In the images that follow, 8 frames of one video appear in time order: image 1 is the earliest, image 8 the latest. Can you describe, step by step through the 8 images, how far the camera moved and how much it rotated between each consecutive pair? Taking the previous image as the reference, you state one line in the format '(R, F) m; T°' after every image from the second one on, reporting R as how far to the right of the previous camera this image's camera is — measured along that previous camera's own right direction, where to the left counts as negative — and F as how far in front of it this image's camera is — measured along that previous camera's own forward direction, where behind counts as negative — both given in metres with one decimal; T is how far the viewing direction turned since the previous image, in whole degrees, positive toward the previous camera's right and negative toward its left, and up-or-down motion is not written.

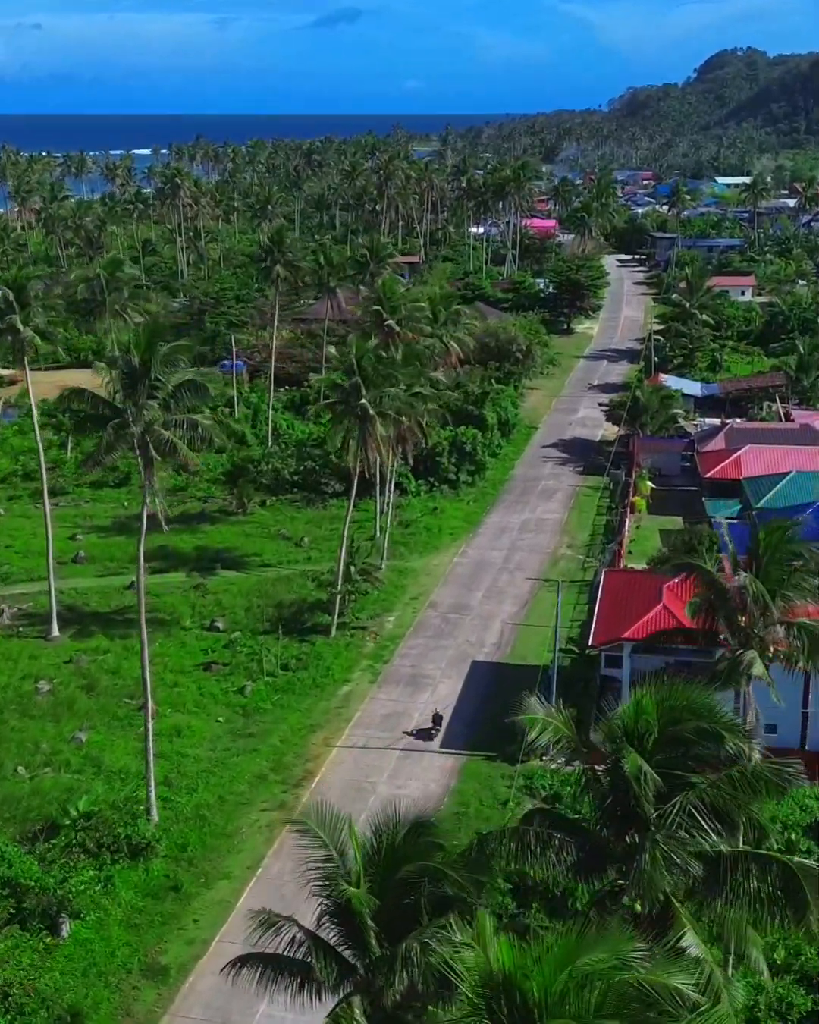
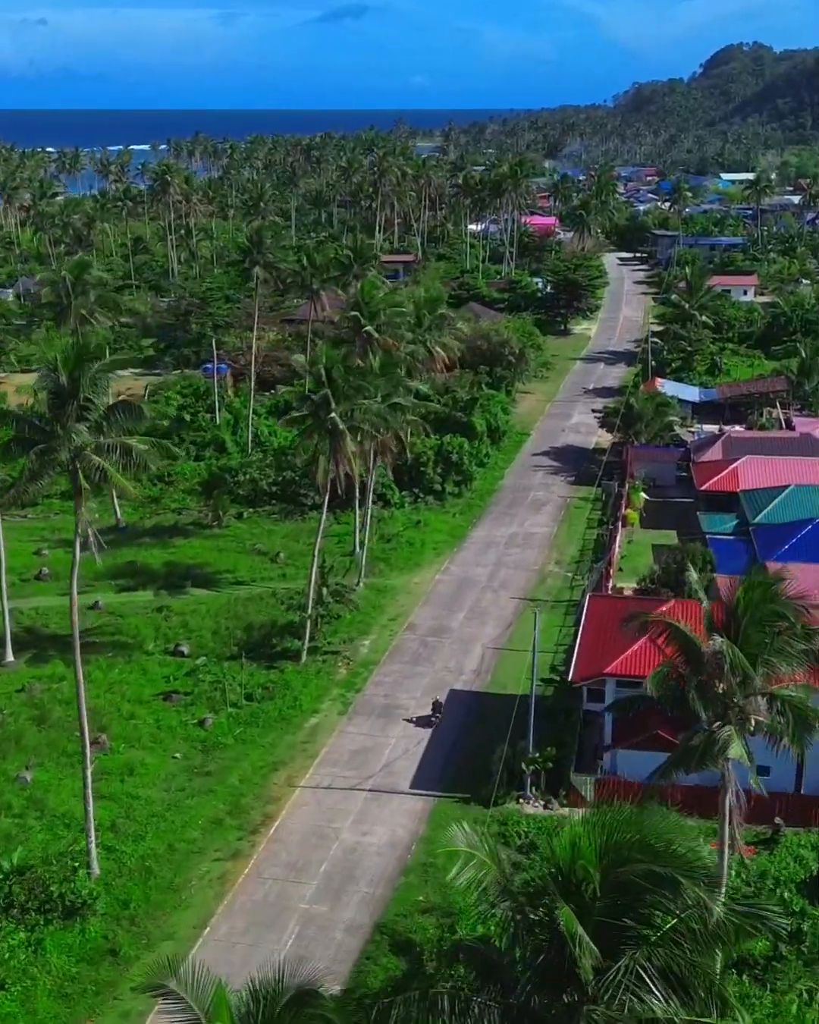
(+0.7, +2.0) m; 0°
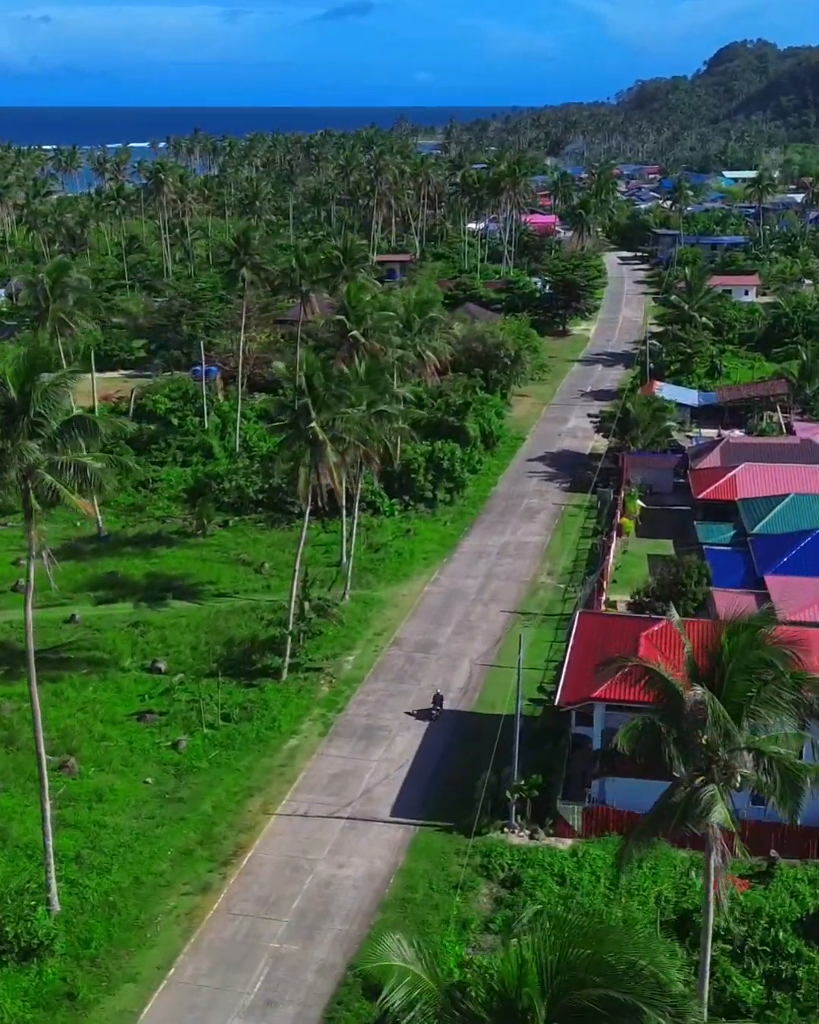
(+0.4, +1.2) m; 0°
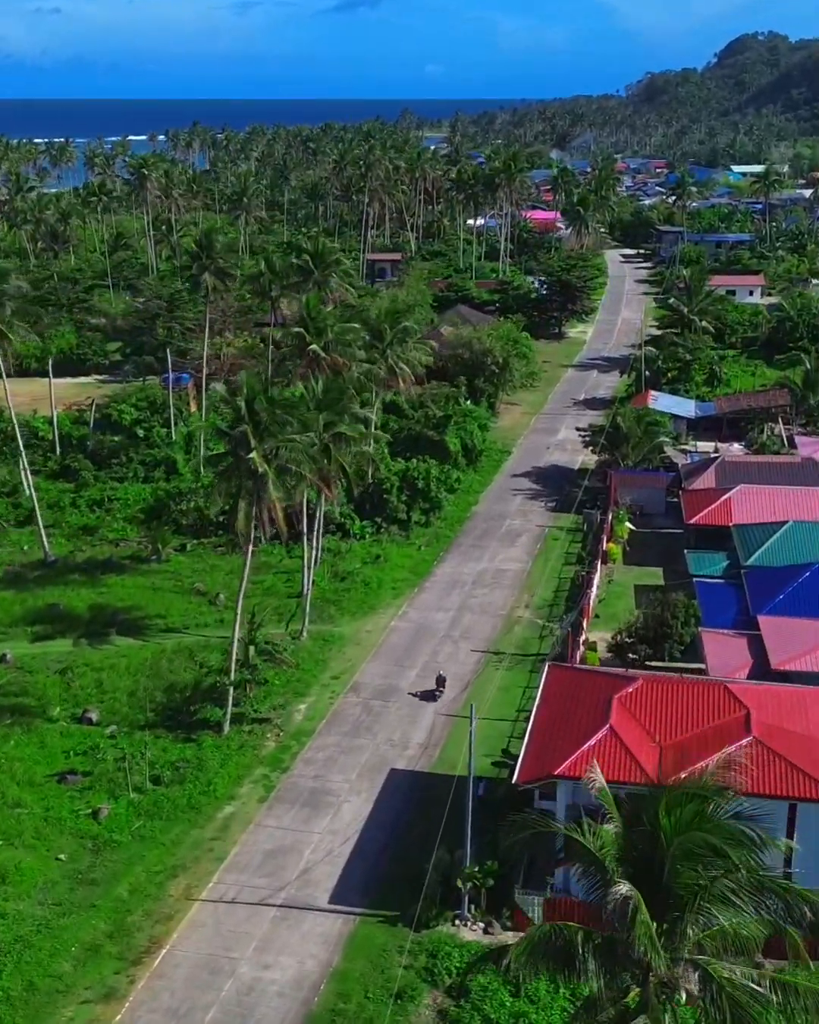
(+1.0, +3.1) m; 0°
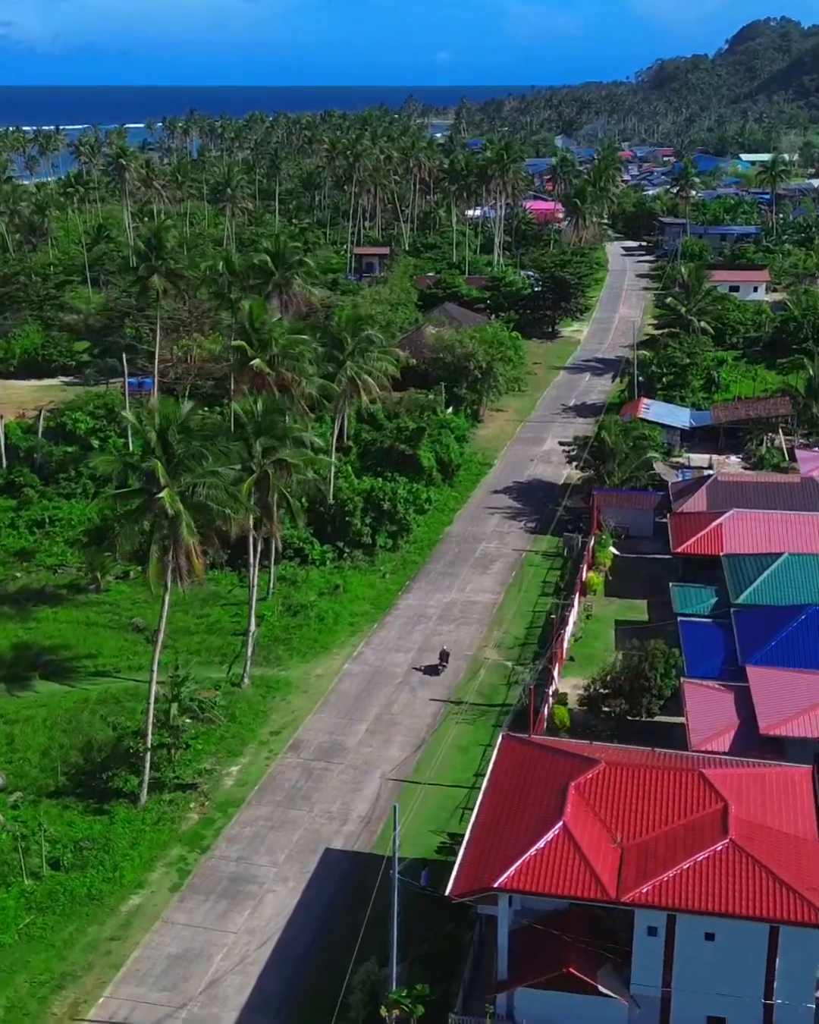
(+1.1, +3.4) m; 0°
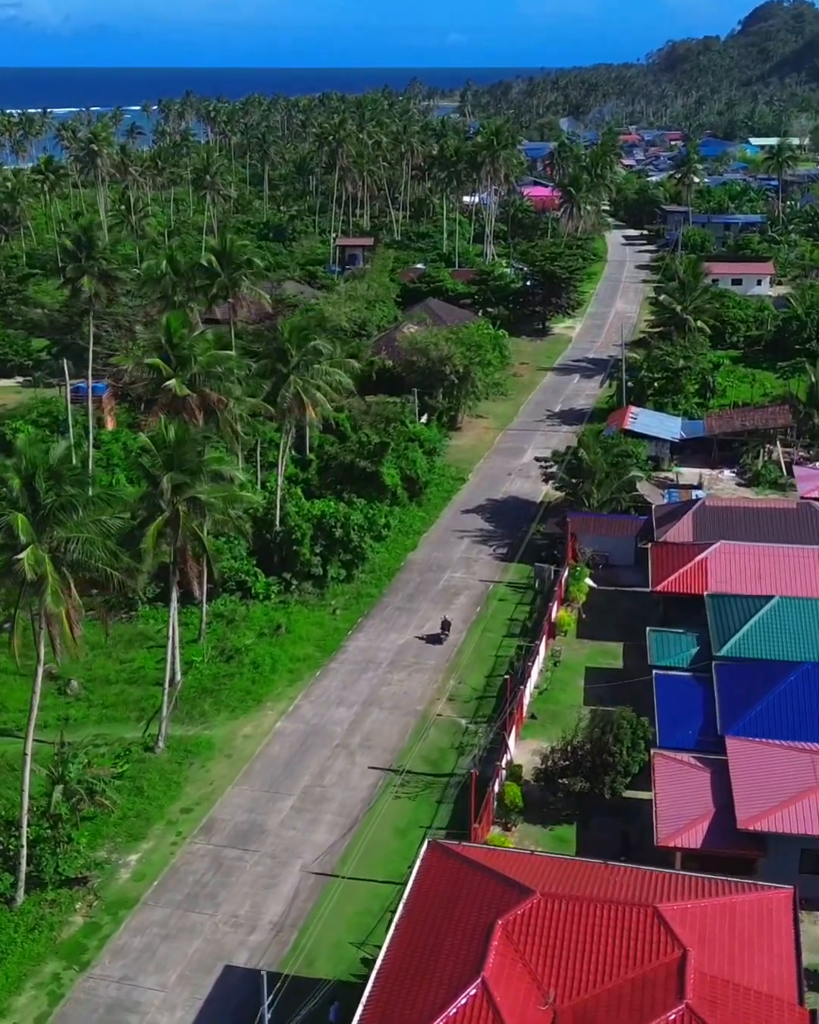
(+1.3, +3.7) m; 0°
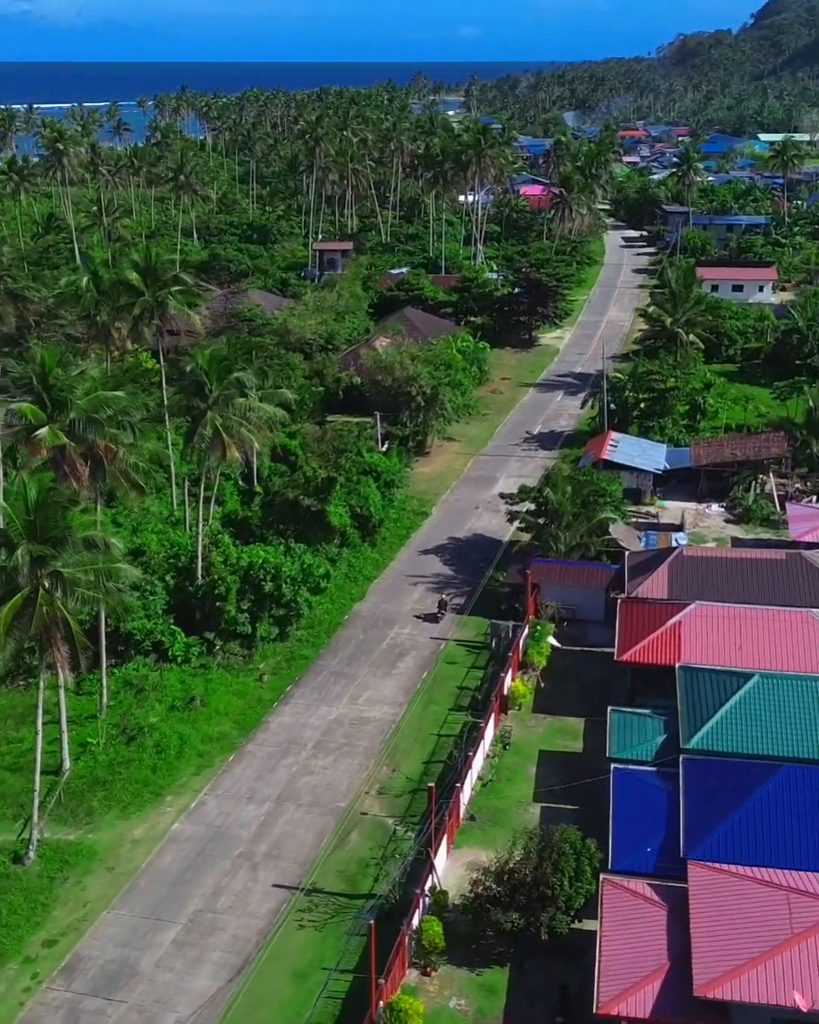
(+1.5, +4.1) m; 0°
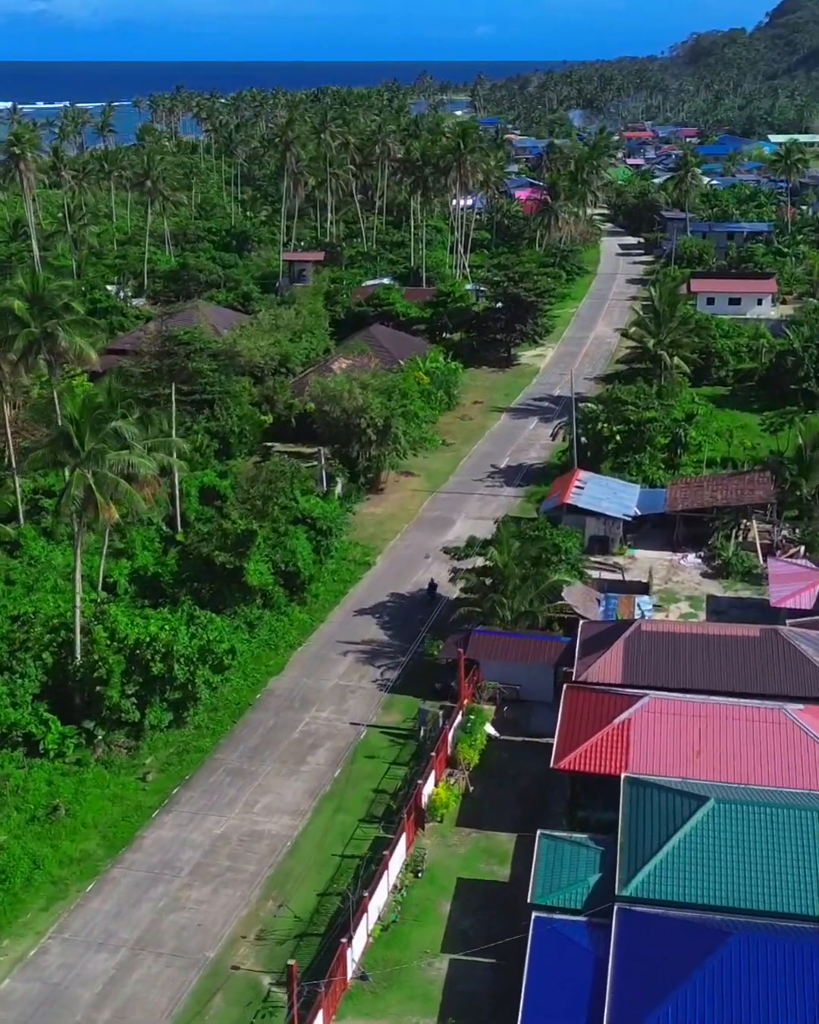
(+1.8, +4.4) m; -1°
